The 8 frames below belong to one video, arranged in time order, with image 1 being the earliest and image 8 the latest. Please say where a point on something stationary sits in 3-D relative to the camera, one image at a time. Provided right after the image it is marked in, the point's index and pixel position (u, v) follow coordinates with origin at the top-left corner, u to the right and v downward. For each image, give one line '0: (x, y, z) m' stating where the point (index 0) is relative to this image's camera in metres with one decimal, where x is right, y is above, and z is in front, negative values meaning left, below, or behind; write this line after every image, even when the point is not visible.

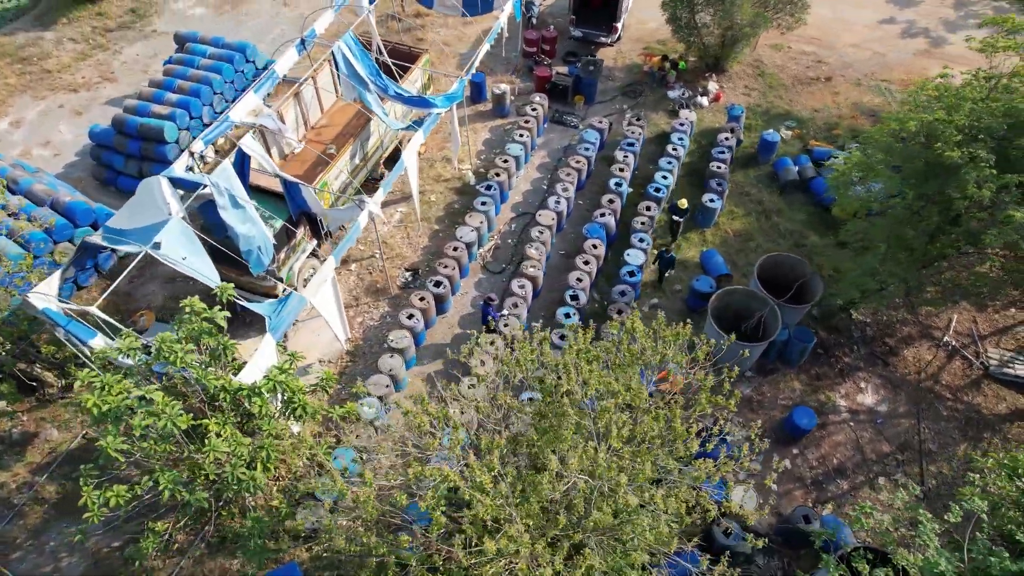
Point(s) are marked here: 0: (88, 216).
0: (-9.1, +1.5, +13.8) m
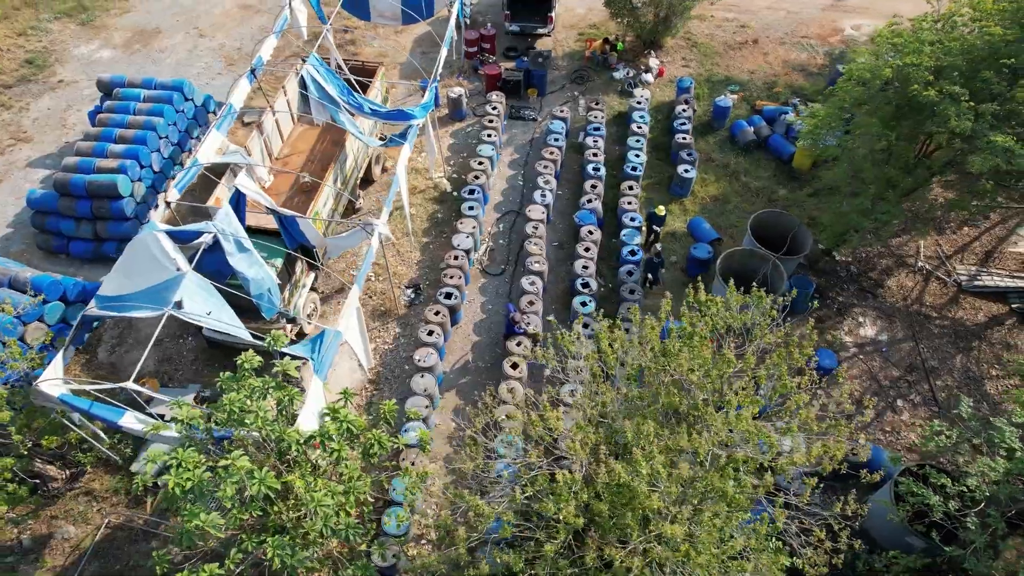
0: (-9.0, 0.0, +12.6) m
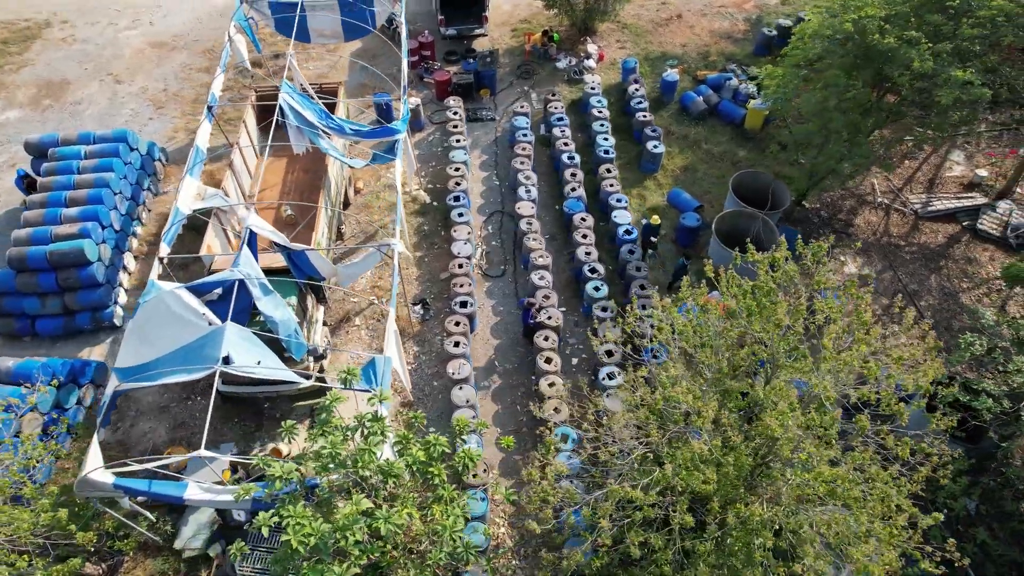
0: (-8.4, -1.5, +11.5) m
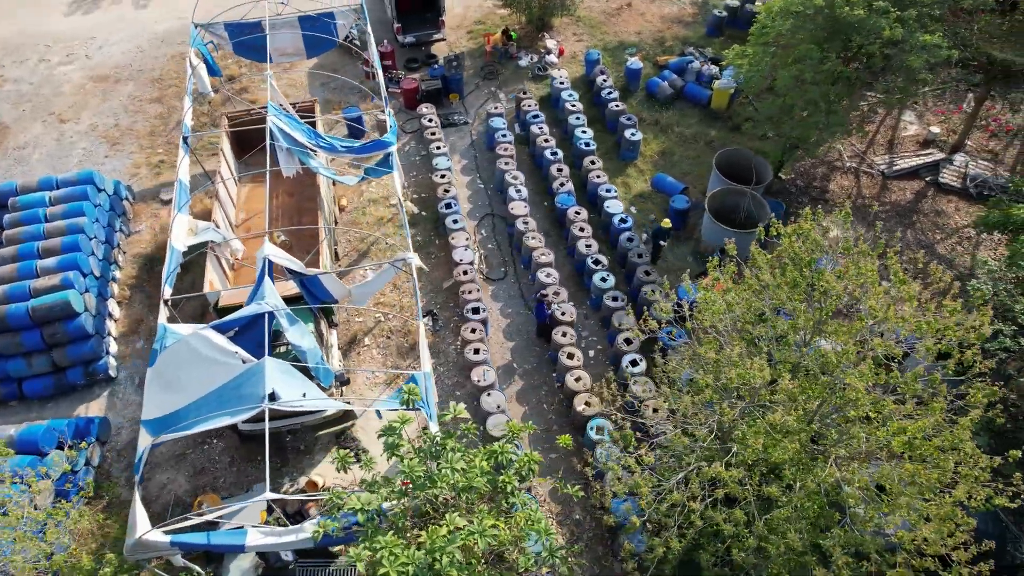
0: (-7.8, -2.5, +10.8) m
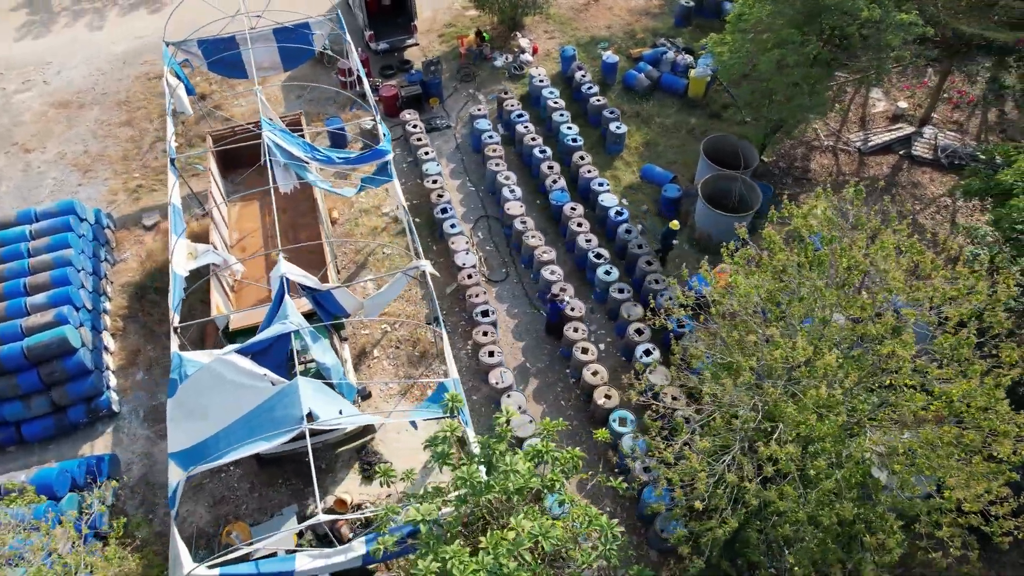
0: (-7.3, -3.1, +10.3) m
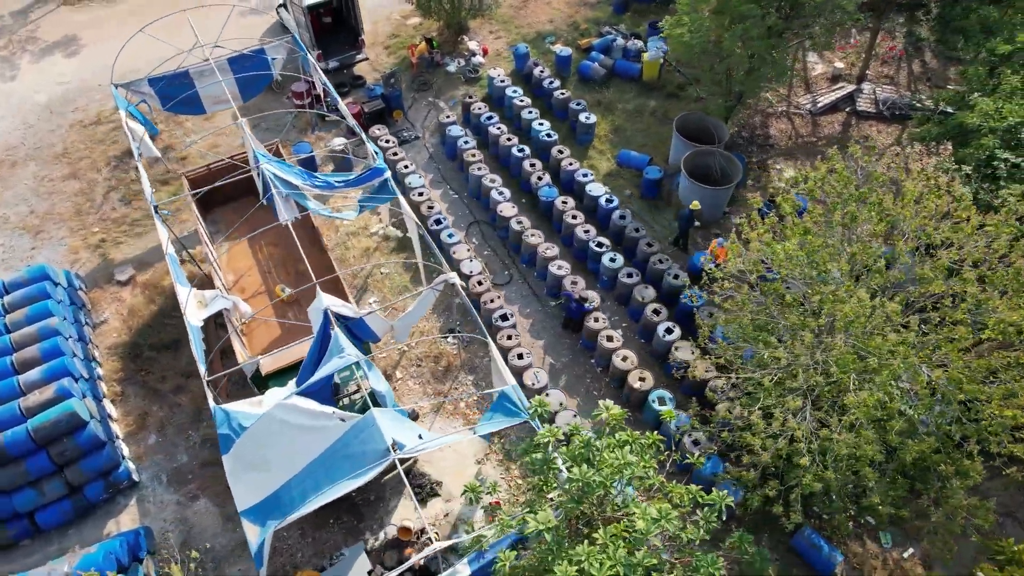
0: (-6.1, -4.1, +9.6) m
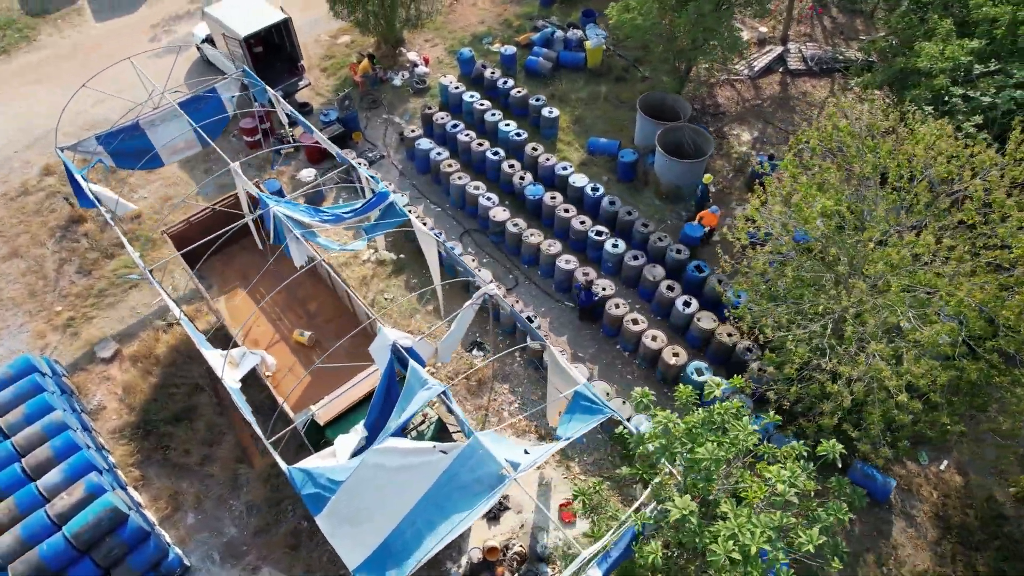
0: (-4.4, -5.1, +8.9) m
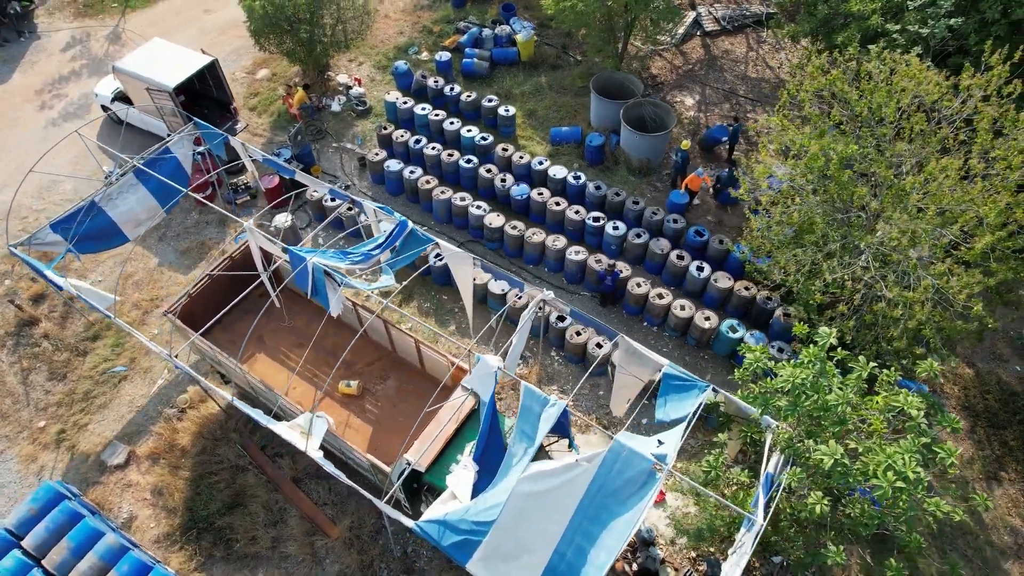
0: (-1.9, -5.9, +8.3) m
